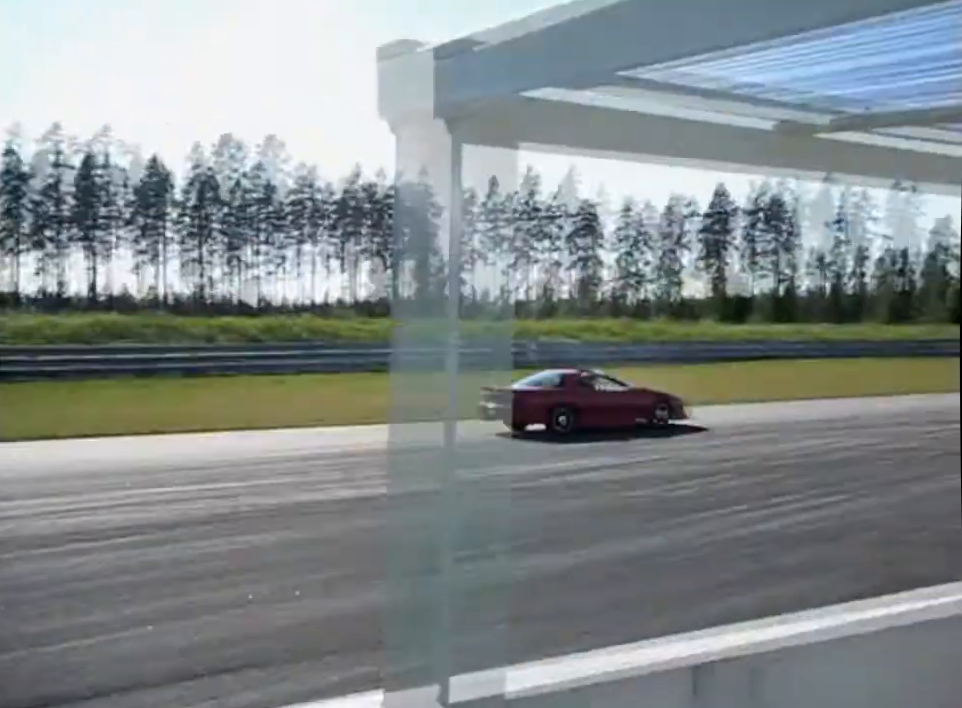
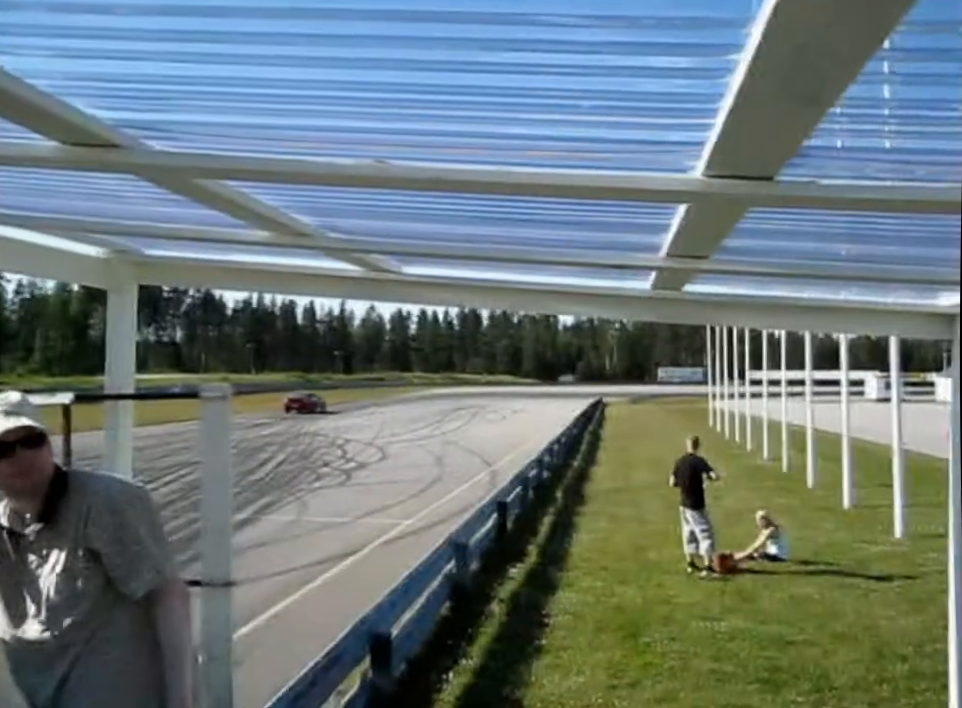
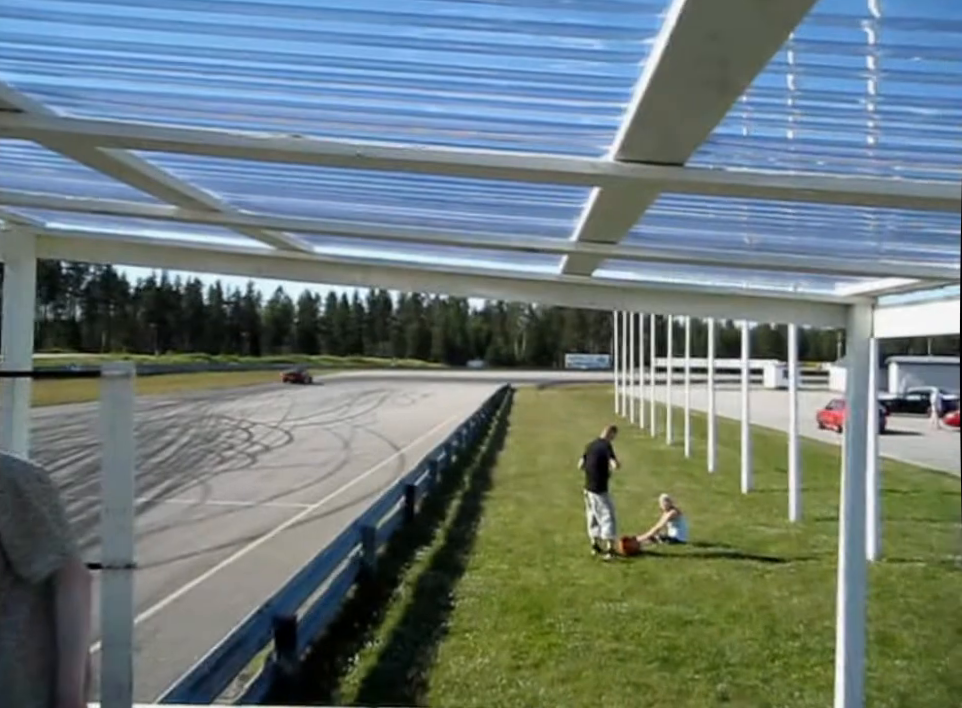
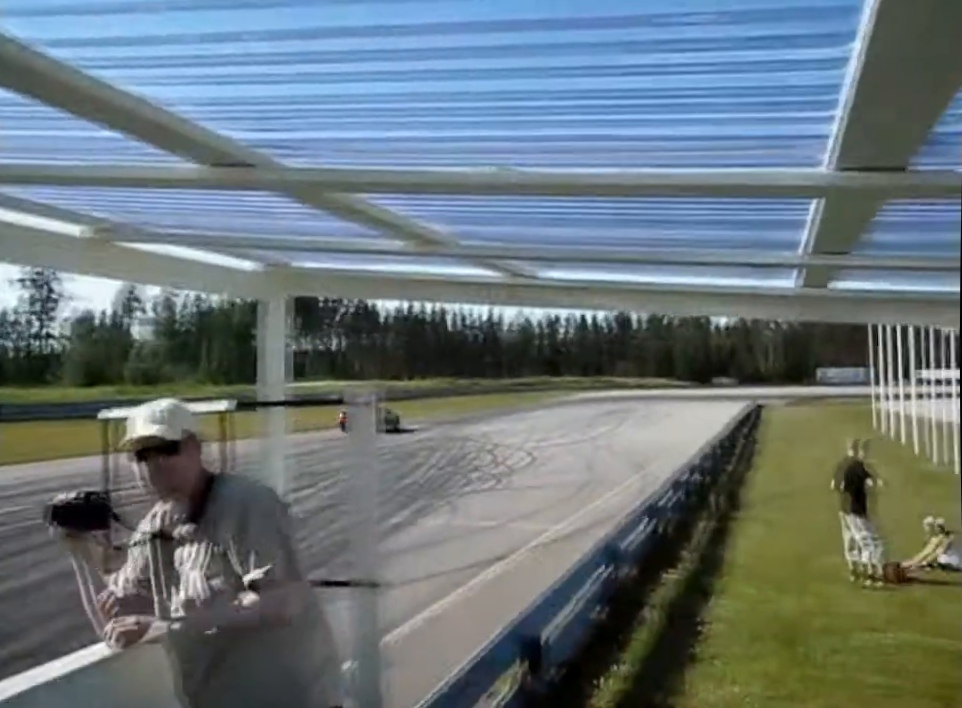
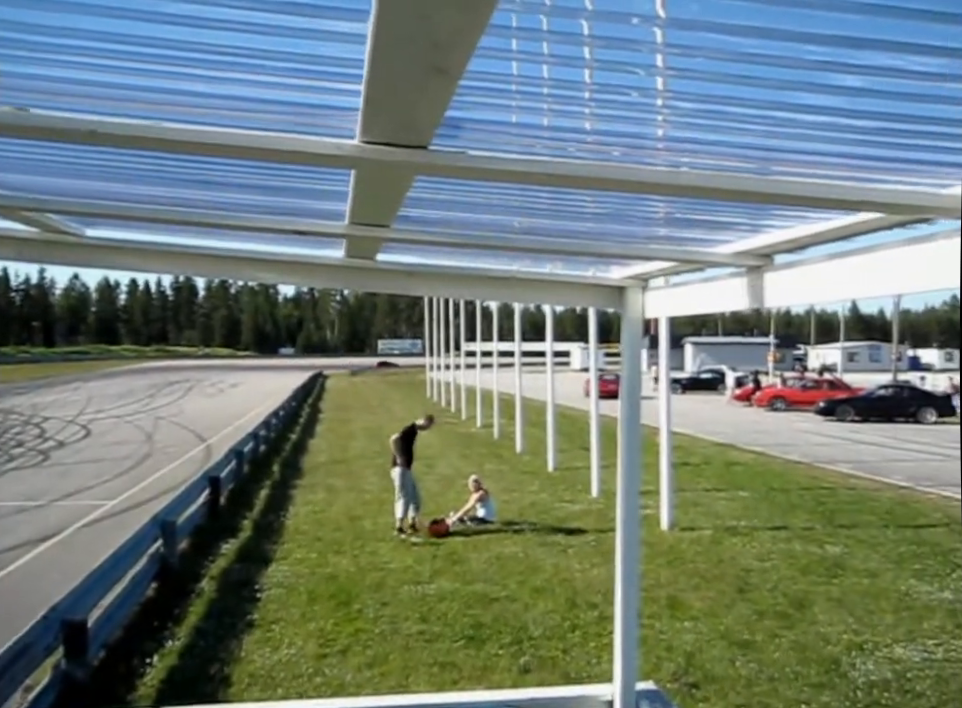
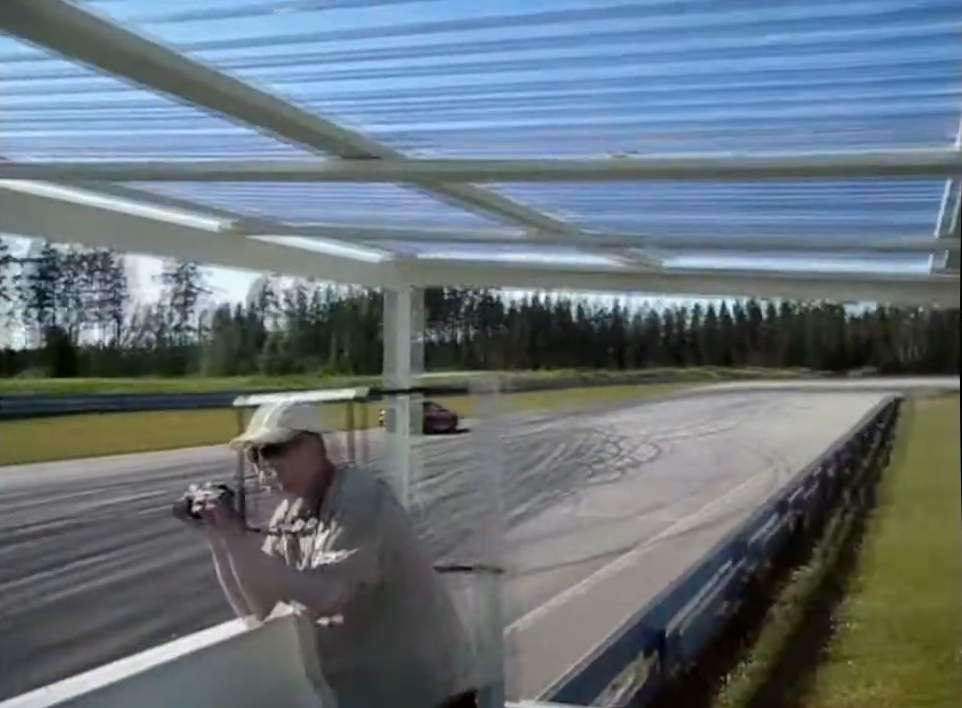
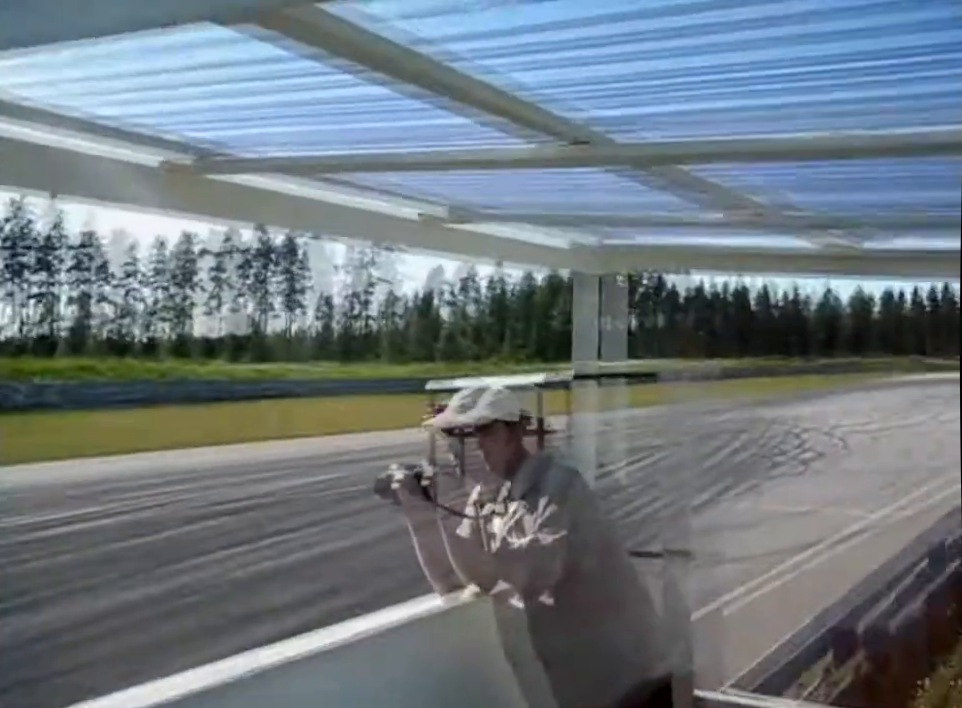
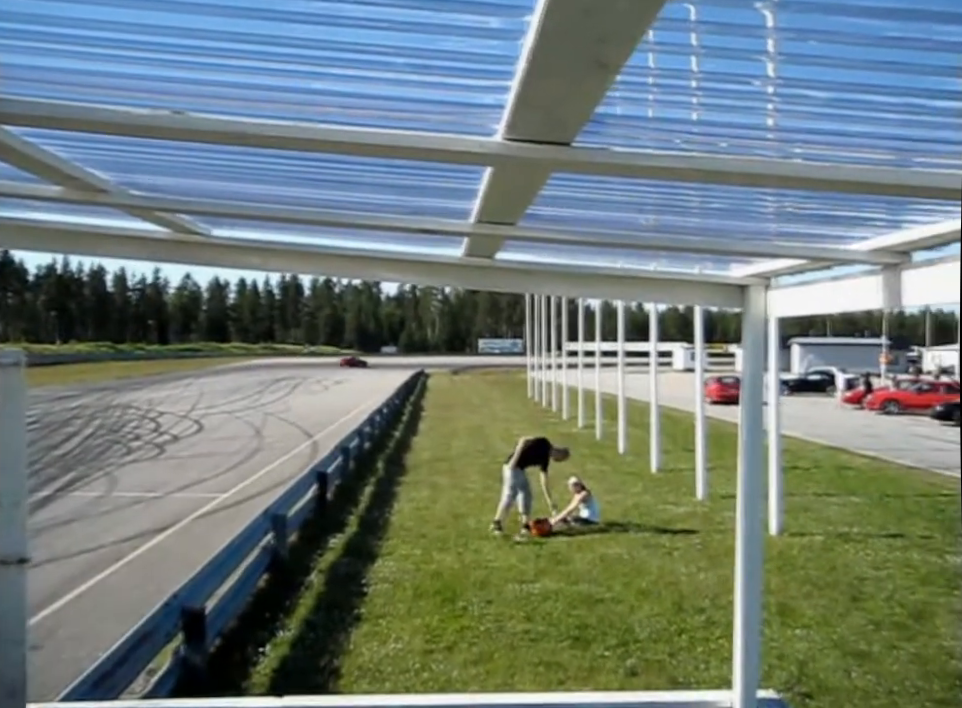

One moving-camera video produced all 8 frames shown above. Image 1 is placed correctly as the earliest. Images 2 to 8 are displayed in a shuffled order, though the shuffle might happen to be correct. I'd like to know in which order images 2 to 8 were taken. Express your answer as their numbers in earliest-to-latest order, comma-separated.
7, 6, 4, 2, 3, 8, 5
